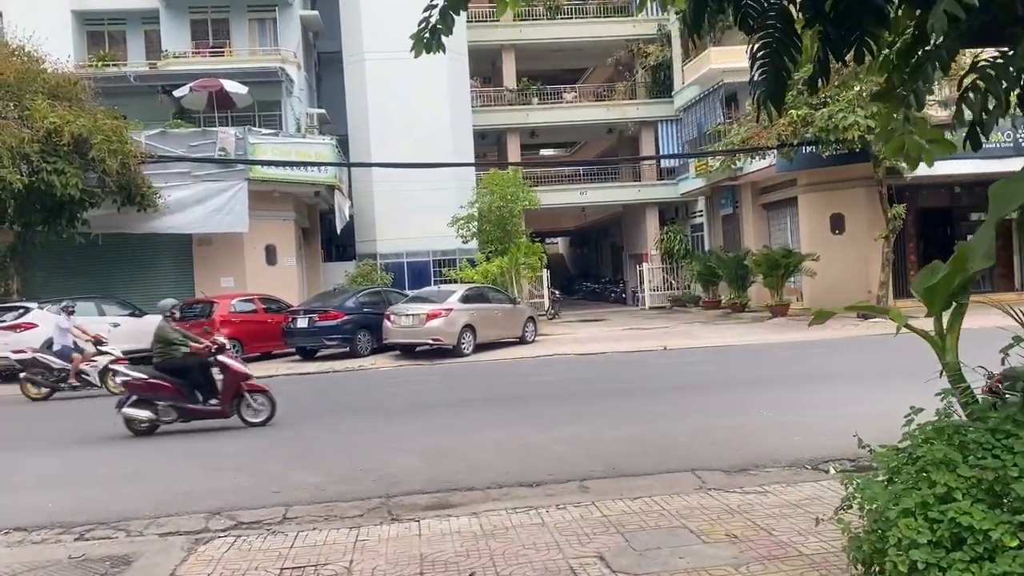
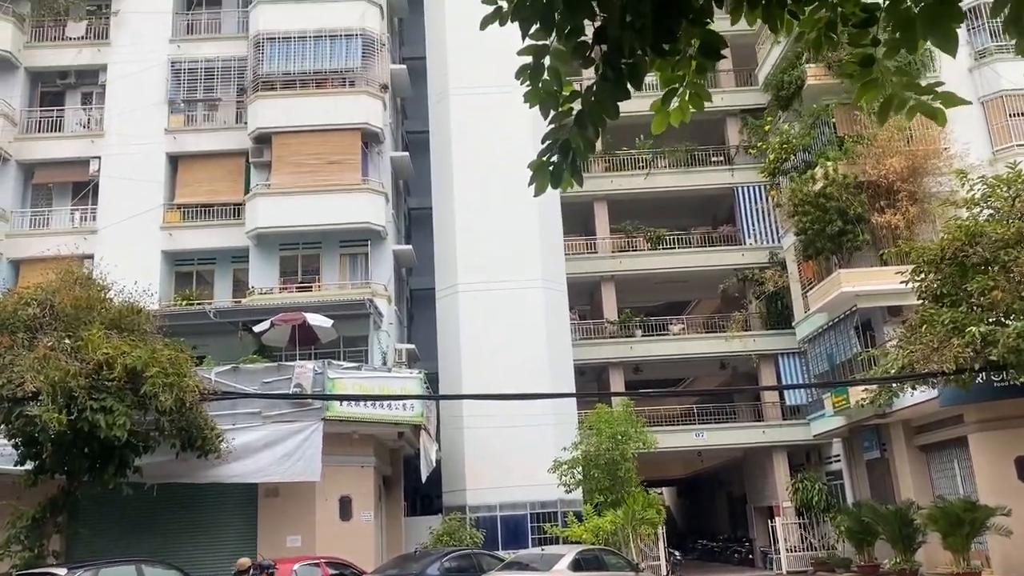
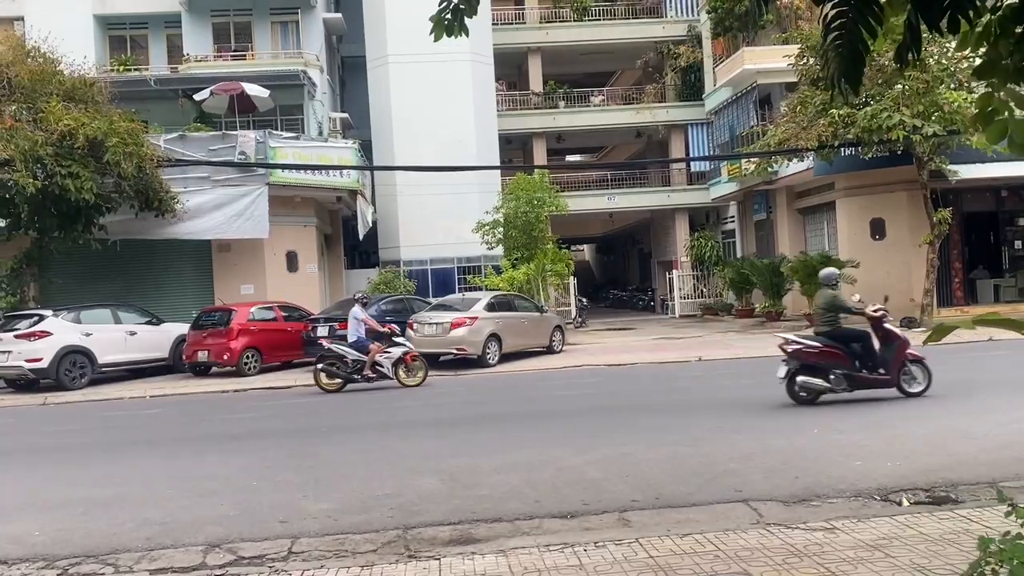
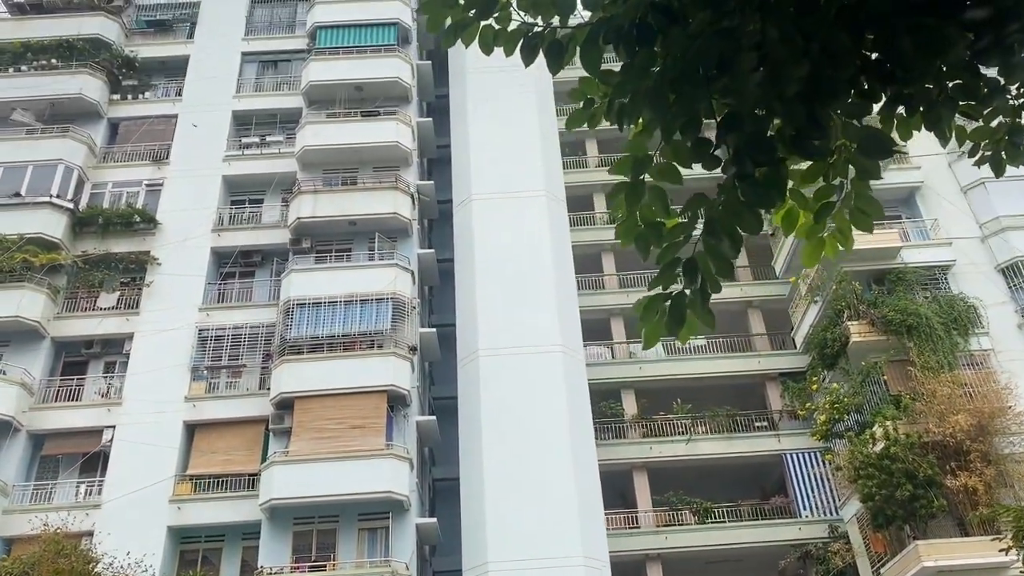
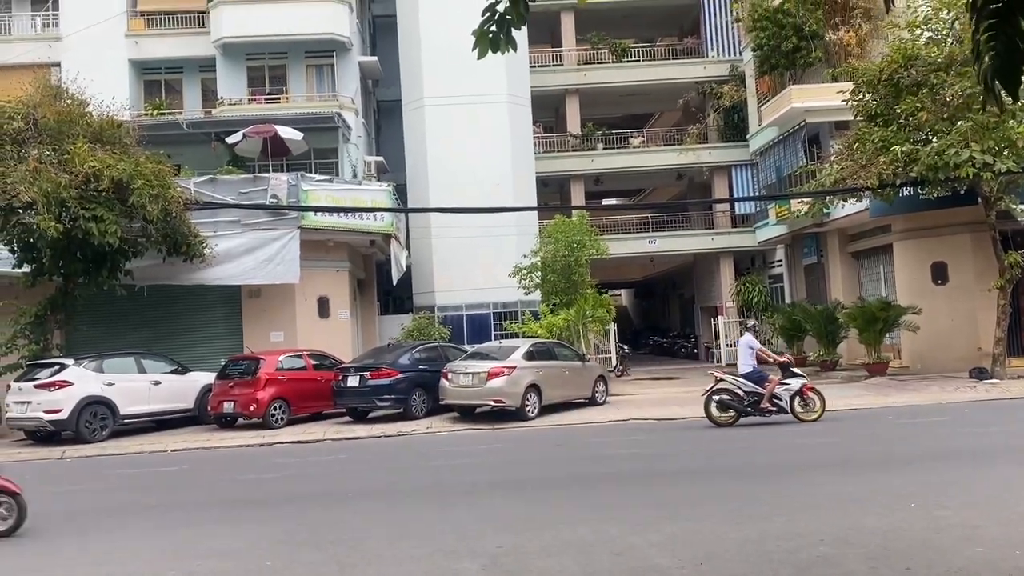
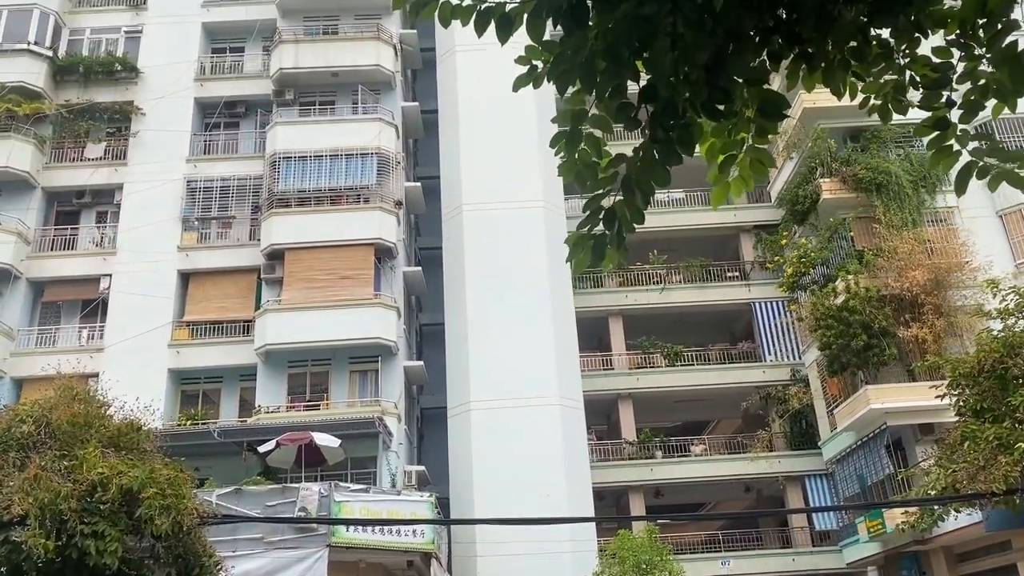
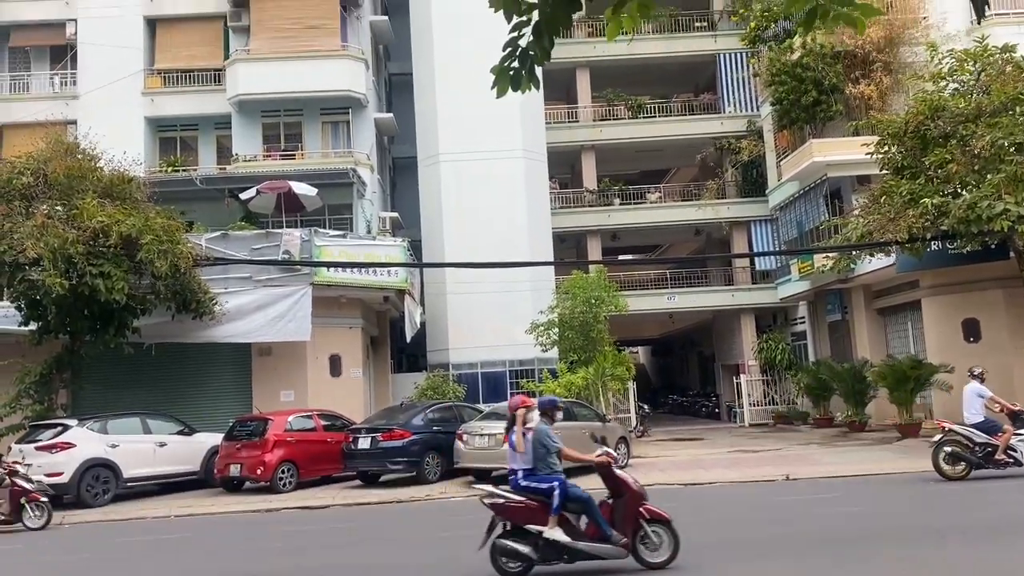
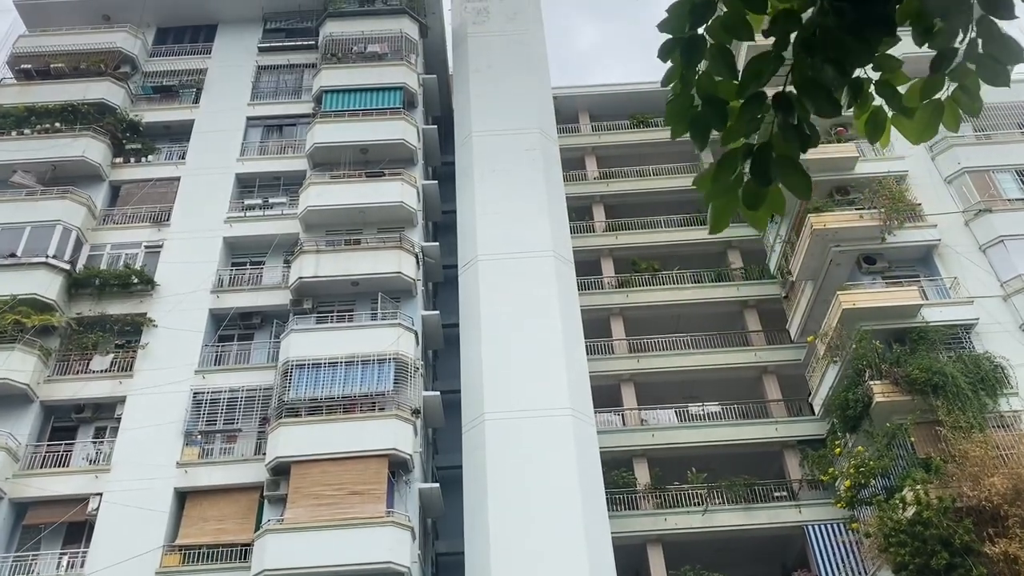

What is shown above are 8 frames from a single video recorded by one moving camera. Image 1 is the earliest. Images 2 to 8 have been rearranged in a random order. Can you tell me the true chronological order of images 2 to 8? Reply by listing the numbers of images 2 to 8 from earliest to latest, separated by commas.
3, 5, 7, 2, 6, 4, 8
